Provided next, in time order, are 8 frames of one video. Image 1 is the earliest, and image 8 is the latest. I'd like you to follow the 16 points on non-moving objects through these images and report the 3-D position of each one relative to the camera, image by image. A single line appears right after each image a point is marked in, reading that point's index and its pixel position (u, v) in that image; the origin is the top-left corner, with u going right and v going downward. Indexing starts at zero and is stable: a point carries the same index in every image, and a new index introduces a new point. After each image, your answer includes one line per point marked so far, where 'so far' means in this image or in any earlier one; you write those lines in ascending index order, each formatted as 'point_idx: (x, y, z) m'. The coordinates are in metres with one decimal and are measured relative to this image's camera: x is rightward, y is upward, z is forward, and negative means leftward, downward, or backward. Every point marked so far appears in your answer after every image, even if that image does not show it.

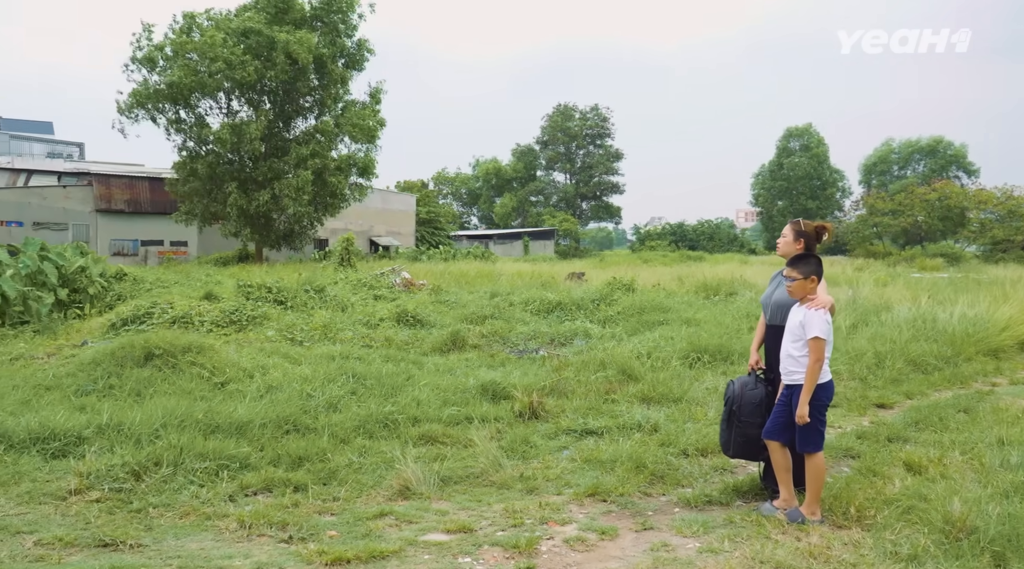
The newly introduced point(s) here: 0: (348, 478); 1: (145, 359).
0: (-0.8, -0.9, +3.8) m
1: (-2.7, -0.5, +6.0) m
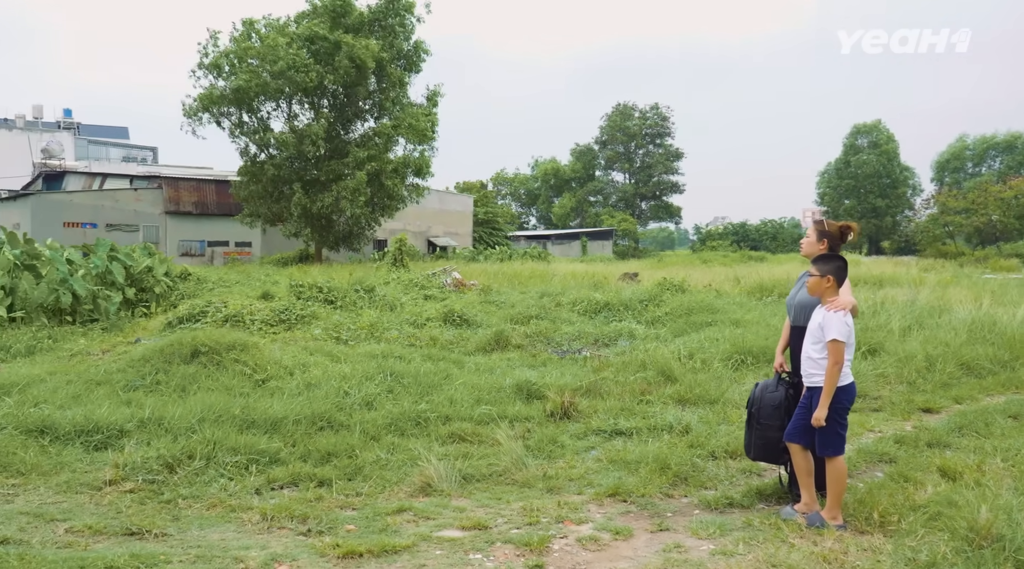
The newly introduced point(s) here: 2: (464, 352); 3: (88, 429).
0: (-0.7, -0.9, +3.8) m
1: (-2.5, -0.5, +6.2) m
2: (-0.5, -0.8, +9.2) m
3: (-2.2, -0.8, +4.2) m
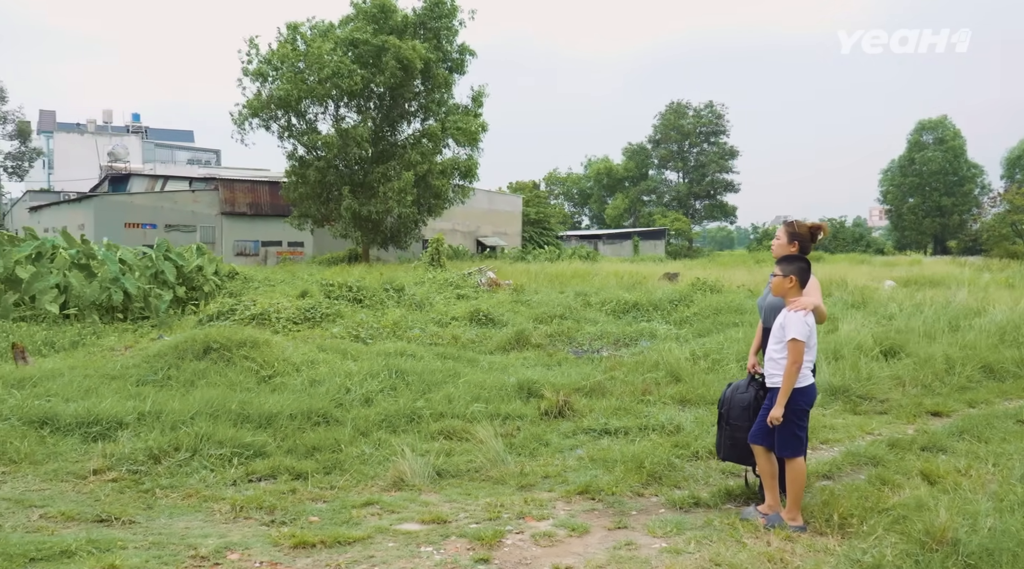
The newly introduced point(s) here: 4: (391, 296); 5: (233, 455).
0: (-0.8, -0.9, +3.9) m
1: (-2.4, -0.5, +6.4) m
2: (-0.3, -0.8, +9.2) m
3: (-2.3, -0.7, +4.4) m
4: (-1.9, -0.2, +13.1) m
5: (-1.4, -0.8, +4.0) m
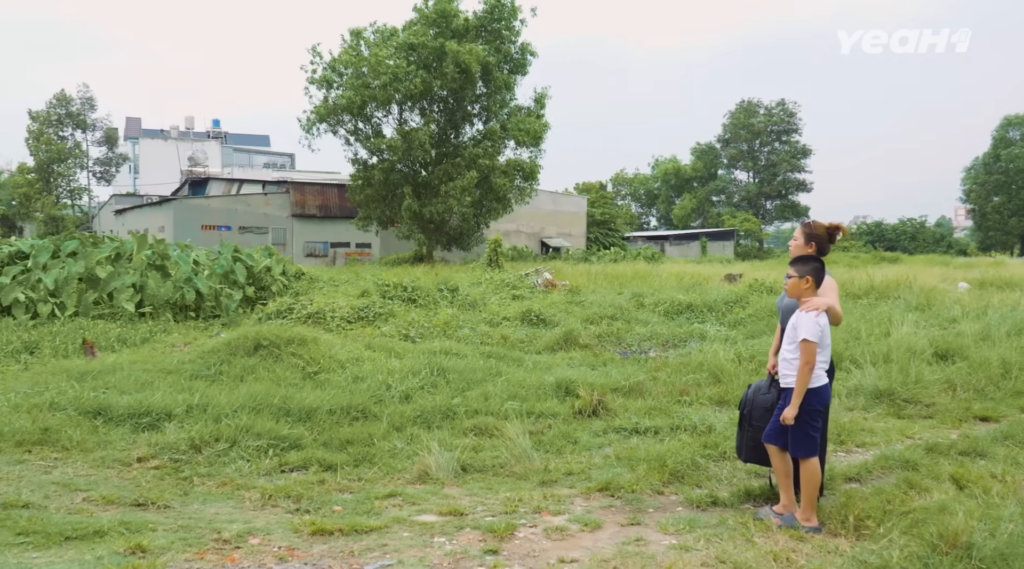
0: (-0.7, -0.9, +4.1) m
1: (-2.1, -0.5, +6.6) m
2: (+0.2, -0.8, +9.3) m
3: (-2.1, -0.7, +4.6) m
4: (-1.1, -0.2, +13.3) m
5: (-1.3, -0.8, +4.2) m
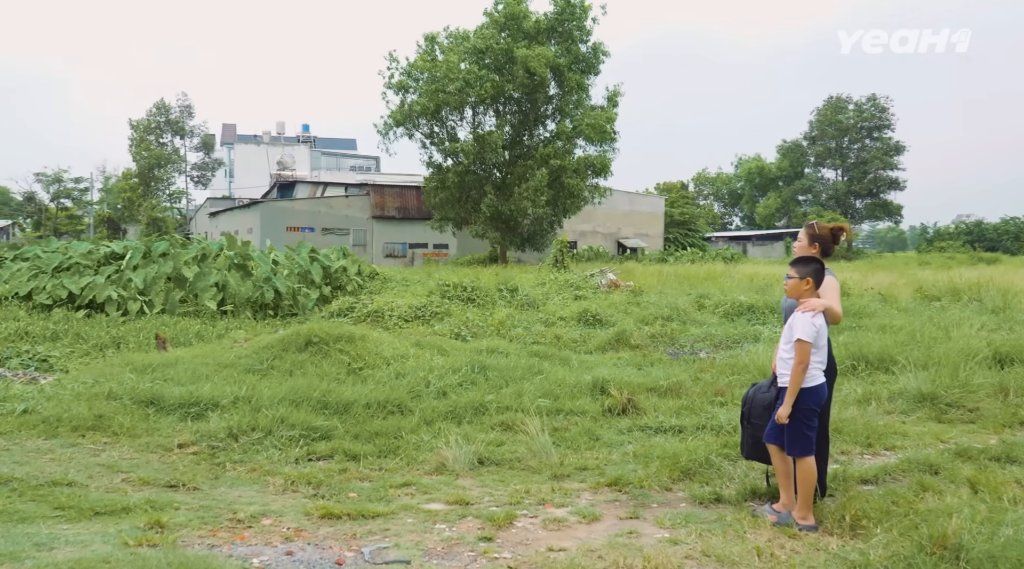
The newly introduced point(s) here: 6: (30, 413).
0: (-0.6, -0.9, +4.2) m
1: (-1.8, -0.5, +6.9) m
2: (+0.8, -0.8, +9.4) m
3: (-2.0, -0.7, +5.0) m
4: (-0.1, -0.2, +13.5) m
5: (-1.1, -0.8, +4.4) m
6: (-2.7, -0.7, +4.6) m
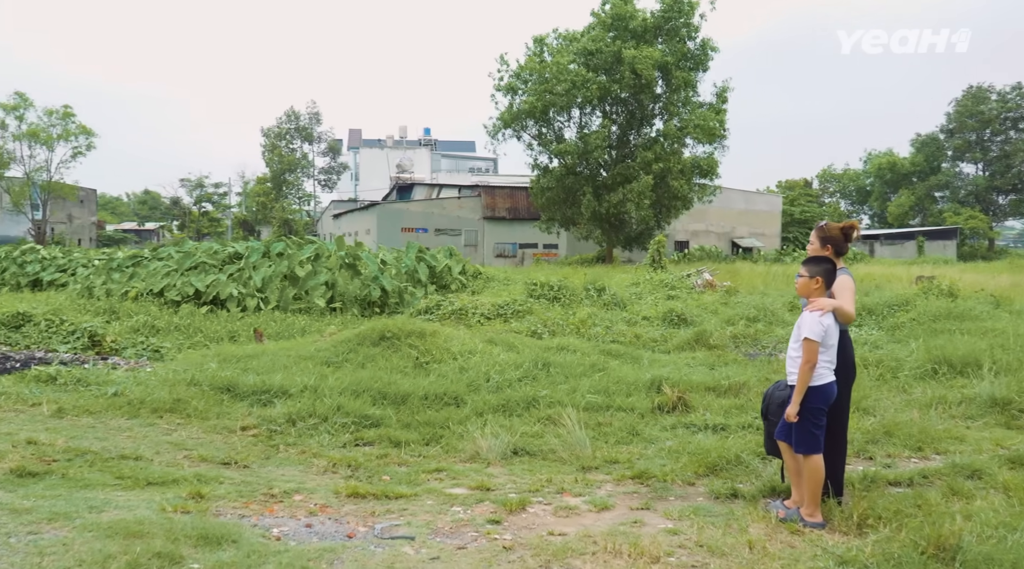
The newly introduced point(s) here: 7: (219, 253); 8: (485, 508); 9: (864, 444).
0: (-0.4, -0.9, +4.4) m
1: (-1.2, -0.5, +7.3) m
2: (+1.7, -0.8, +9.3) m
3: (-1.7, -0.7, +5.4) m
4: (+1.3, -0.2, +13.6) m
5: (-0.9, -0.8, +4.7) m
6: (-2.5, -0.7, +5.1) m
7: (-4.3, +0.5, +11.9) m
8: (-0.1, -0.9, +3.3) m
9: (+1.9, -0.9, +4.4) m
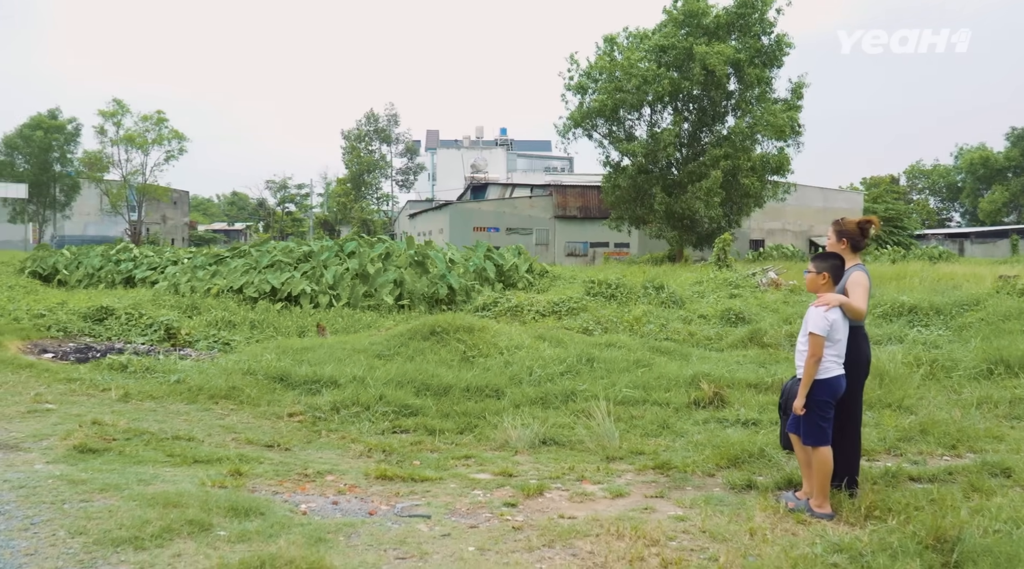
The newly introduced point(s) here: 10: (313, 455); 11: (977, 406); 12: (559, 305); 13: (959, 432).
0: (-0.2, -0.8, +4.6) m
1: (-0.8, -0.5, +7.5) m
2: (+2.3, -0.7, +9.3) m
3: (-1.4, -0.7, +5.6) m
4: (+2.3, -0.1, +13.5) m
5: (-0.7, -0.8, +4.9) m
6: (-2.2, -0.7, +5.4) m
7: (-3.4, +0.5, +12.4) m
8: (0.0, -0.9, +3.5) m
9: (+2.1, -0.9, +4.4) m
10: (-1.0, -0.8, +4.0) m
11: (+3.0, -0.8, +5.3) m
12: (+0.6, -0.3, +11.0) m
13: (+2.5, -0.8, +4.5) m
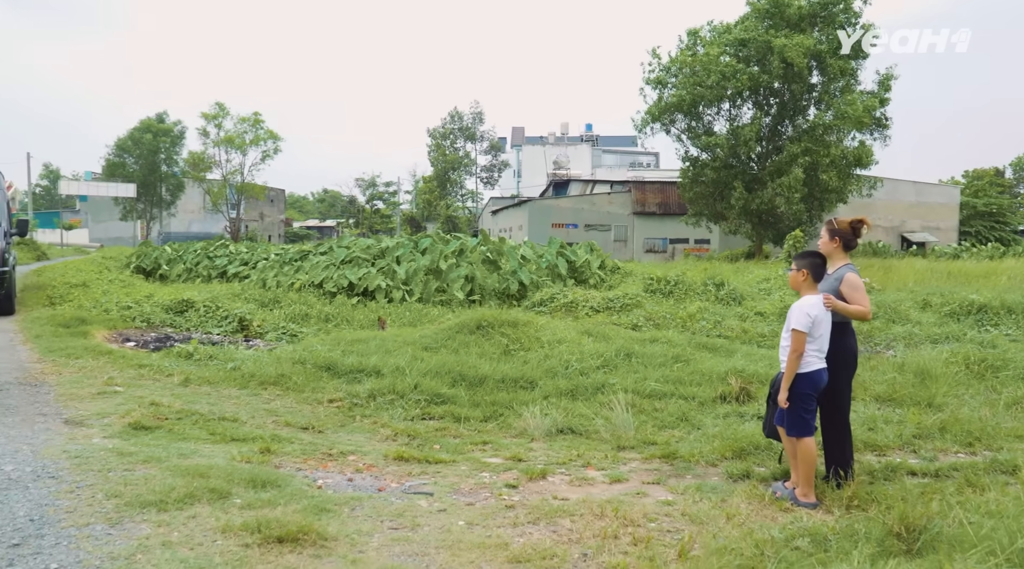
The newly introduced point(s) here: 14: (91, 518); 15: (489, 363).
0: (-0.1, -0.8, +4.9) m
1: (-0.3, -0.4, +7.8) m
2: (+2.9, -0.7, +9.3) m
3: (-1.2, -0.6, +6.0) m
4: (+3.3, -0.1, +13.5) m
5: (-0.6, -0.8, +5.2) m
6: (-2.0, -0.6, +5.9) m
7: (-2.5, +0.6, +12.9) m
8: (0.0, -0.9, +3.7) m
9: (+2.2, -0.8, +4.4) m
10: (-0.9, -0.8, +4.3) m
11: (+3.2, -0.8, +5.2) m
12: (+1.4, -0.2, +11.1) m
13: (+2.6, -0.8, +4.5) m
14: (-1.4, -0.8, +2.7) m
15: (-0.2, -0.6, +6.5) m
